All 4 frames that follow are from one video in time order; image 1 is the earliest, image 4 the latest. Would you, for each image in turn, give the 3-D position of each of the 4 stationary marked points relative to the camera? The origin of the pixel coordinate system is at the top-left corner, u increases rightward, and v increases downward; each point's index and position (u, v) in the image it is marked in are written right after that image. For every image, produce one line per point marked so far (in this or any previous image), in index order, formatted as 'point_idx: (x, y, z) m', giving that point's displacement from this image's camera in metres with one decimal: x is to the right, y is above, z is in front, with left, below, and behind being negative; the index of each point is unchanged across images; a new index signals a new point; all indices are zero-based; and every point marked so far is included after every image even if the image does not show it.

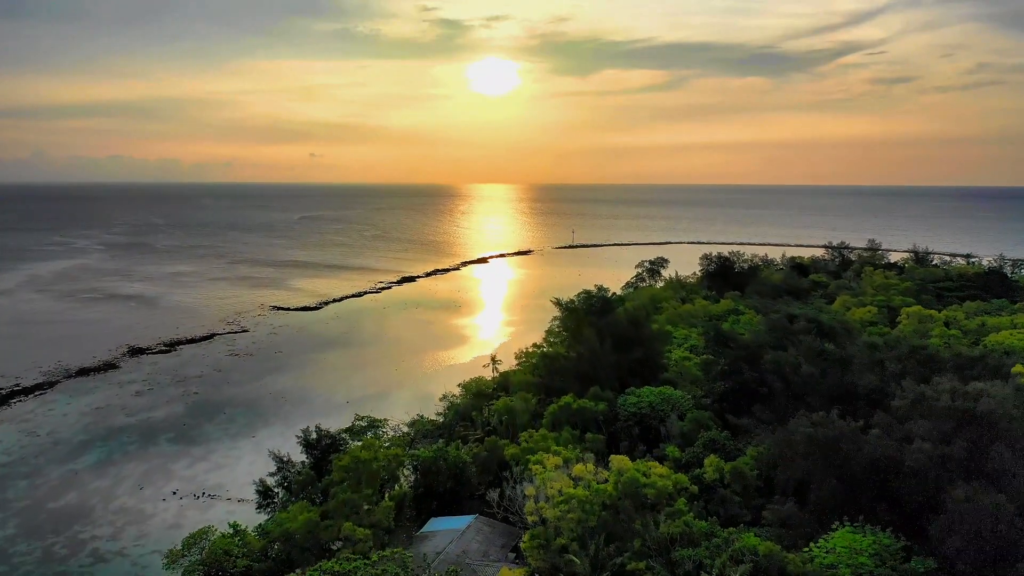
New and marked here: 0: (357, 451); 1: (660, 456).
0: (-4.7, -5.0, +16.2) m
1: (+4.6, -5.2, +16.8) m
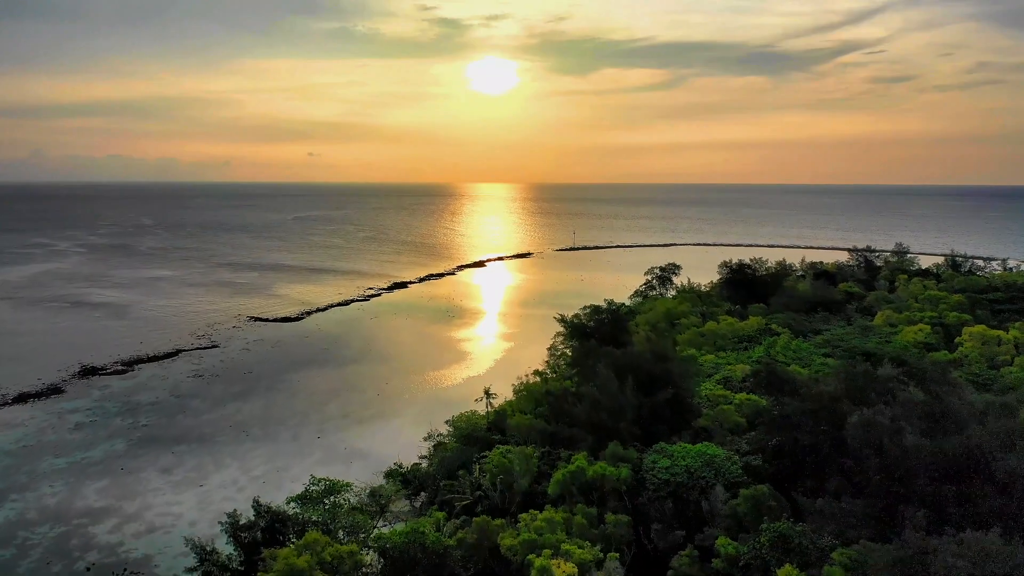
0: (-4.8, -5.8, +12.0) m
1: (+4.5, -6.0, +12.6) m
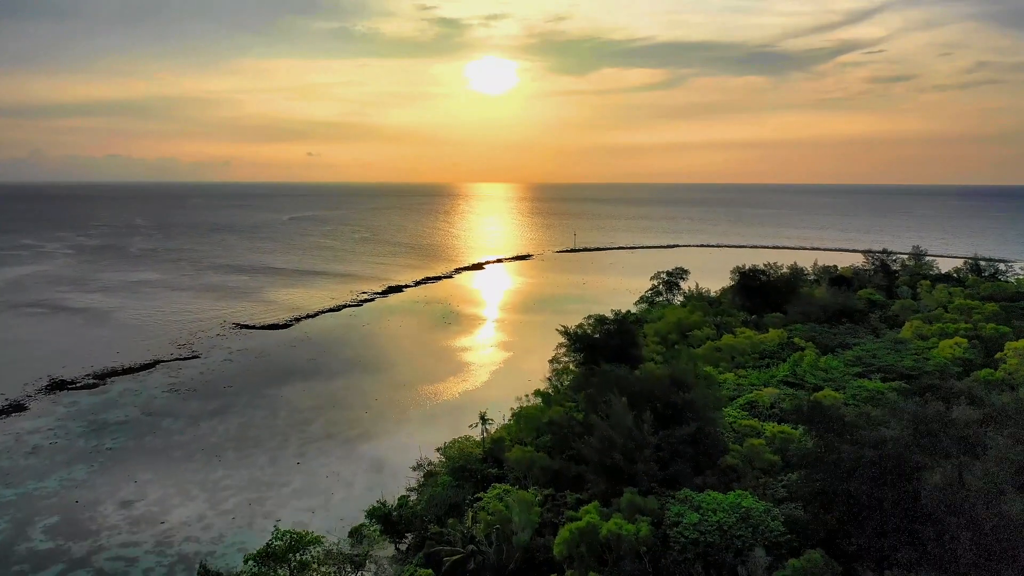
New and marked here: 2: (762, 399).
0: (-4.9, -6.3, +9.7) m
1: (+4.5, -6.5, +10.2) m
2: (+8.6, -3.8, +18.6) m
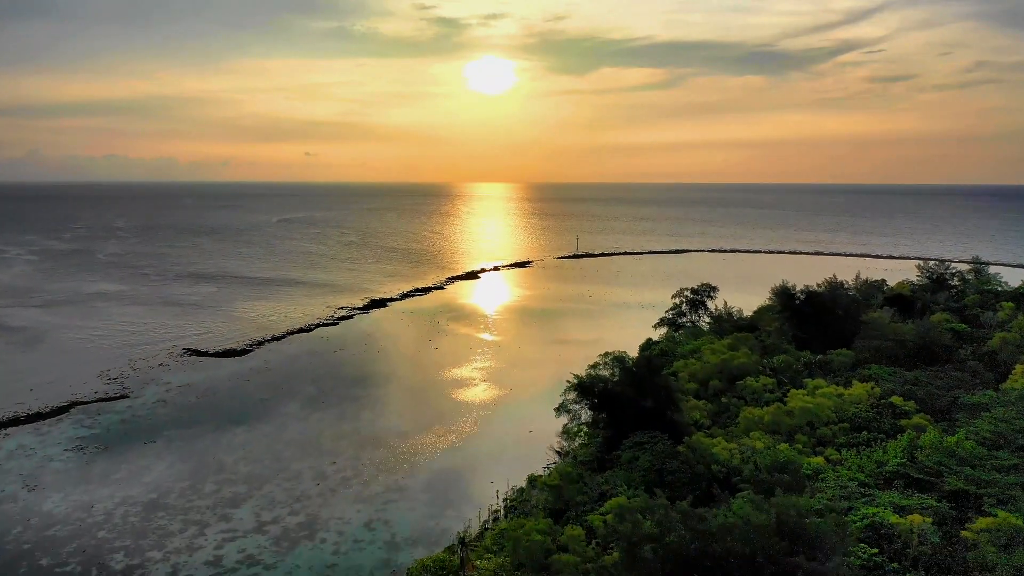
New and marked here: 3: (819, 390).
0: (-5.0, -7.7, +2.9) m
1: (+4.3, -7.9, +3.5) m
2: (+8.4, -5.2, +11.8) m
3: (+11.2, -3.6, +19.7) m
